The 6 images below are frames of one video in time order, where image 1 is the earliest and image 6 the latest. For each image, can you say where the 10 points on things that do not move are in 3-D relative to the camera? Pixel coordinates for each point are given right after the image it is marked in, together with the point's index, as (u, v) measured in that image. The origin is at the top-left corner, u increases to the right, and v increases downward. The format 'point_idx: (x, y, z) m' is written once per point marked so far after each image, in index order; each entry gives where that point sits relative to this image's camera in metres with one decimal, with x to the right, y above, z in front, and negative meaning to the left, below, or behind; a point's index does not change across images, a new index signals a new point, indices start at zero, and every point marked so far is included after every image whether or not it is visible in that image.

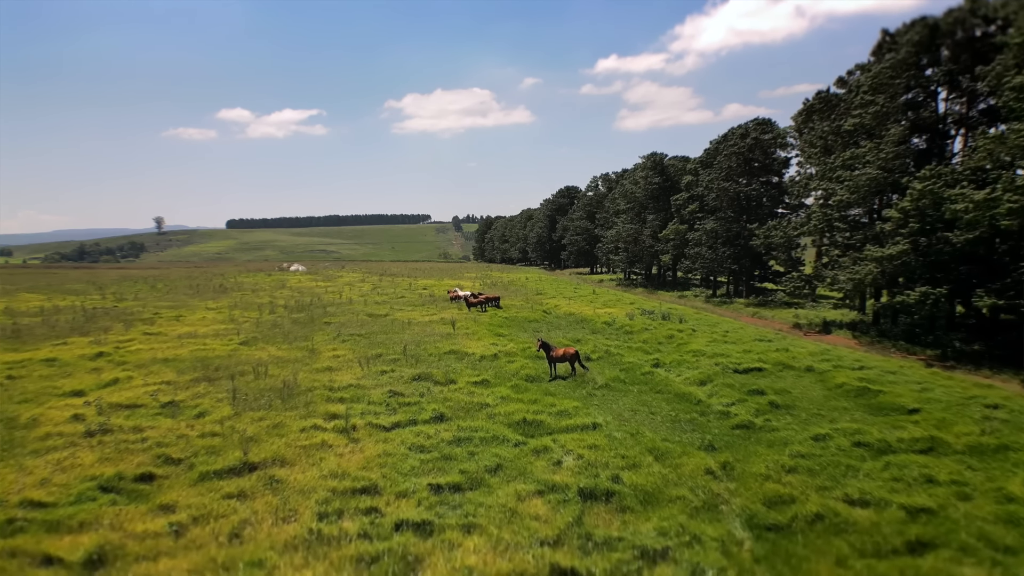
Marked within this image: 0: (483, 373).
0: (-0.7, -2.0, +16.5) m
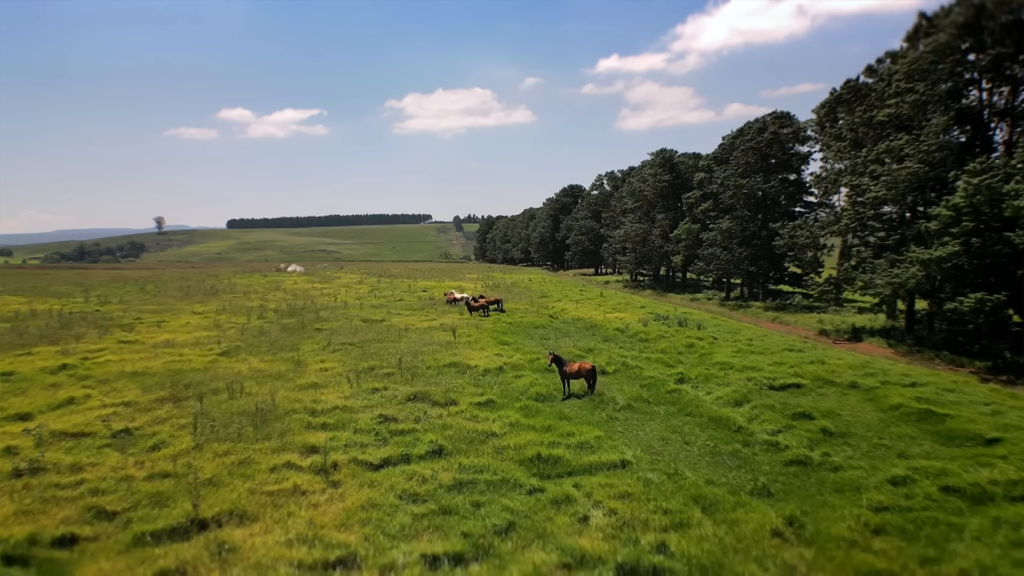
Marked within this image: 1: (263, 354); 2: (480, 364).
0: (-0.5, -2.1, +14.6) m
1: (-6.9, -1.8, +19.9) m
2: (-0.8, -1.9, +17.9) m
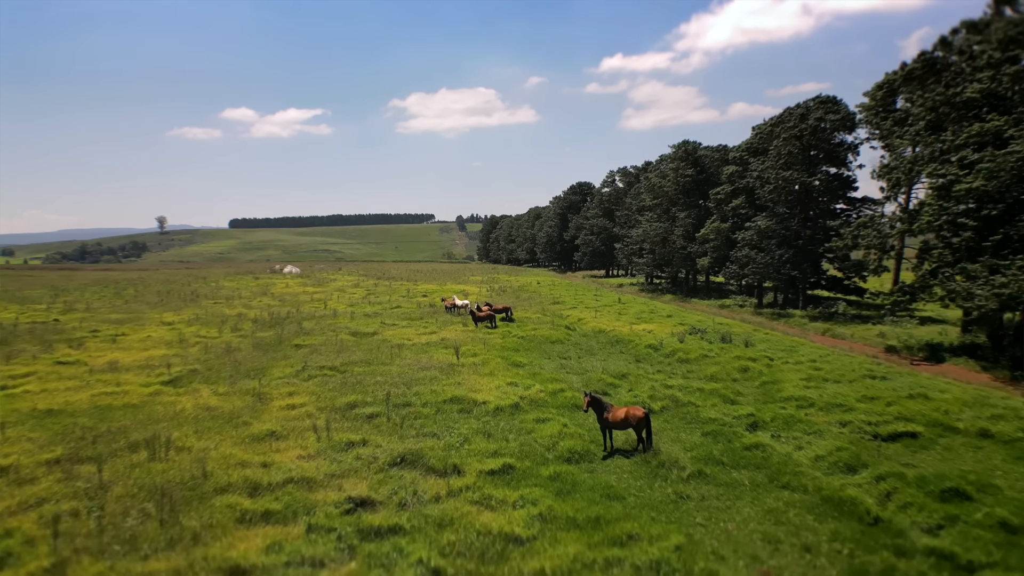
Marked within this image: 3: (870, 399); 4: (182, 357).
0: (-0.2, -2.4, +10.8) m
1: (-6.5, -2.1, +16.1) m
2: (-0.4, -2.2, +14.0) m
3: (+7.1, -2.2, +14.4) m
4: (-9.0, -1.9, +19.7) m
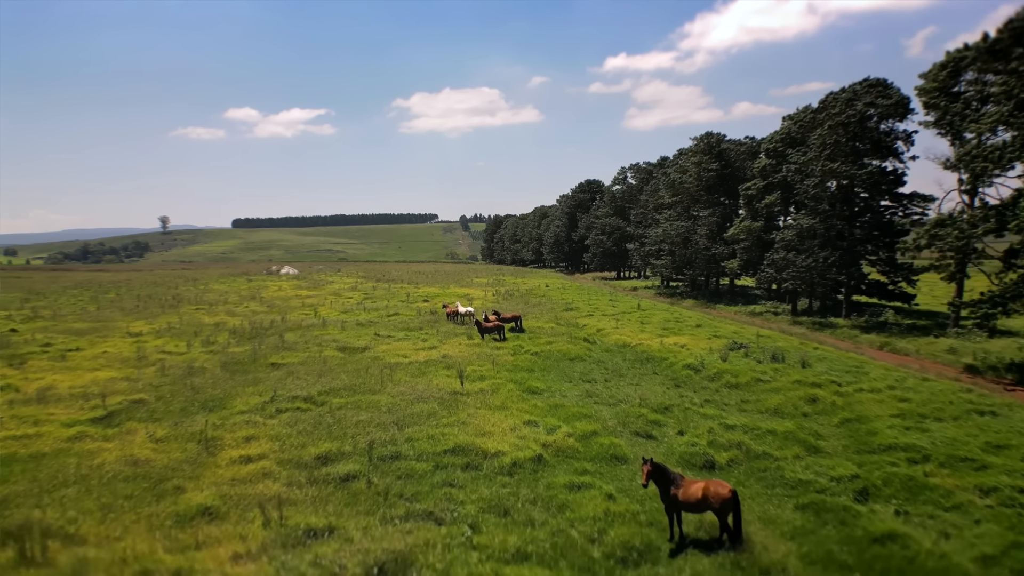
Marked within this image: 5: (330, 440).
0: (+0.1, -2.6, +7.5) m
1: (-6.2, -2.3, +12.9) m
2: (-0.1, -2.4, +10.7) m
3: (+7.4, -2.5, +11.1) m
4: (-8.7, -2.1, +16.4) m
5: (-2.8, -2.4, +11.3) m
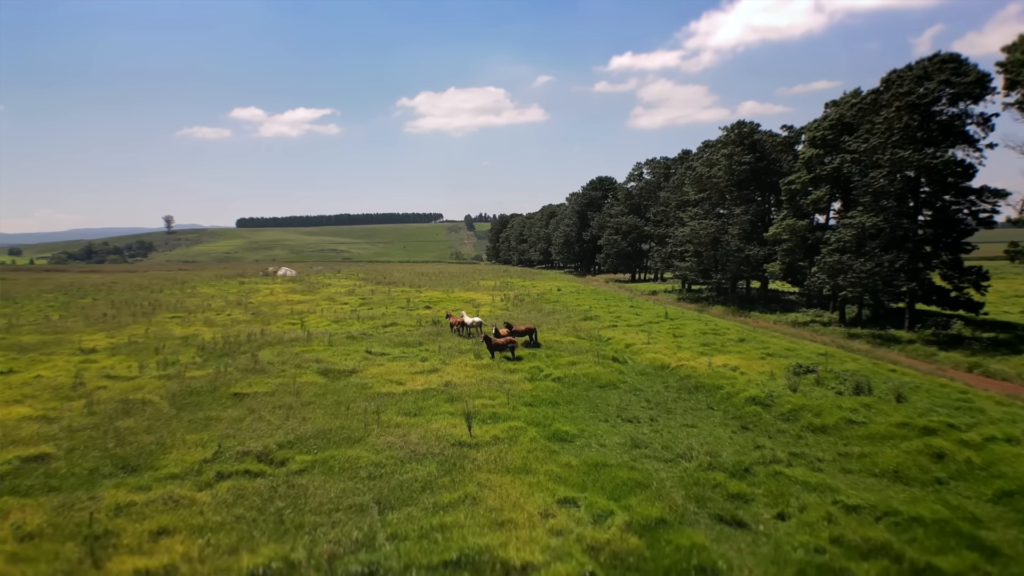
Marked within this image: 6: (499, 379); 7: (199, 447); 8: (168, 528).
0: (+0.5, -2.9, +3.9) m
1: (-5.8, -2.6, +9.3) m
2: (+0.2, -2.7, +7.1) m
3: (+7.8, -2.7, +7.4) m
4: (-8.3, -2.4, +12.9) m
5: (-2.5, -2.6, +7.6) m
6: (-0.3, -2.1, +16.7) m
7: (-4.8, -2.4, +11.2) m
8: (-3.8, -2.6, +8.0) m
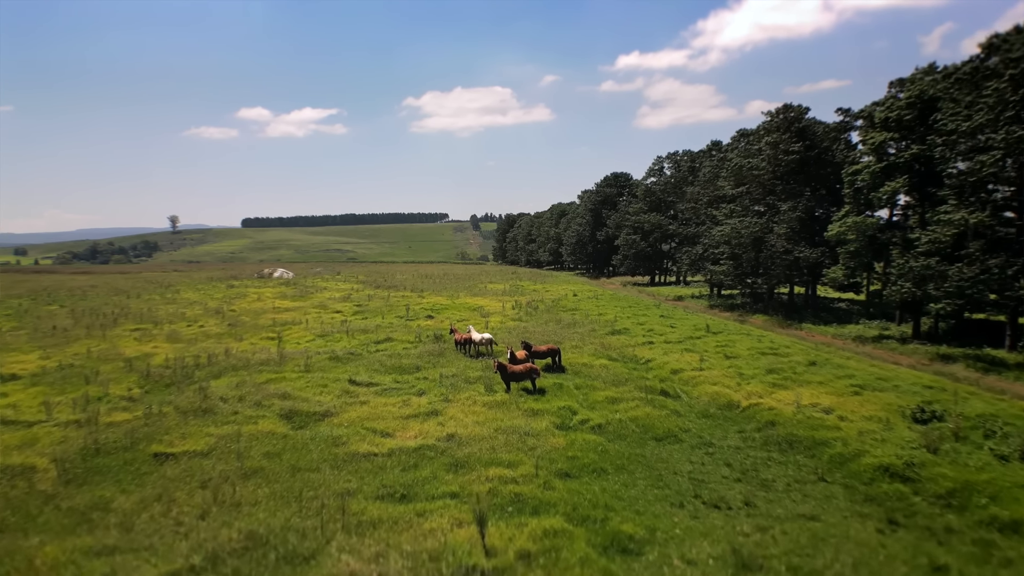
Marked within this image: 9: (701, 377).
0: (+0.8, -3.2, -0.4) m
1: (-5.5, -2.9, +5.1) m
2: (+0.6, -3.0, +2.9) m
3: (+8.1, -3.0, +3.1) m
4: (-7.9, -2.7, +8.7) m
5: (-2.1, -2.9, +3.4) m
6: (+0.1, -2.4, +12.4) m
7: (-4.4, -2.7, +7.0) m
8: (-3.4, -2.9, +3.8) m
9: (+4.4, -2.1, +16.8) m
